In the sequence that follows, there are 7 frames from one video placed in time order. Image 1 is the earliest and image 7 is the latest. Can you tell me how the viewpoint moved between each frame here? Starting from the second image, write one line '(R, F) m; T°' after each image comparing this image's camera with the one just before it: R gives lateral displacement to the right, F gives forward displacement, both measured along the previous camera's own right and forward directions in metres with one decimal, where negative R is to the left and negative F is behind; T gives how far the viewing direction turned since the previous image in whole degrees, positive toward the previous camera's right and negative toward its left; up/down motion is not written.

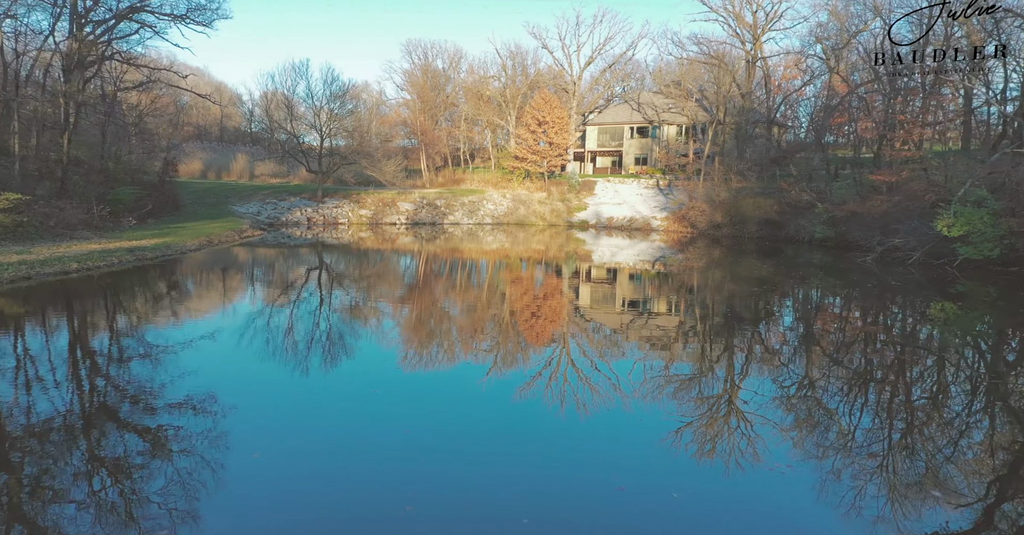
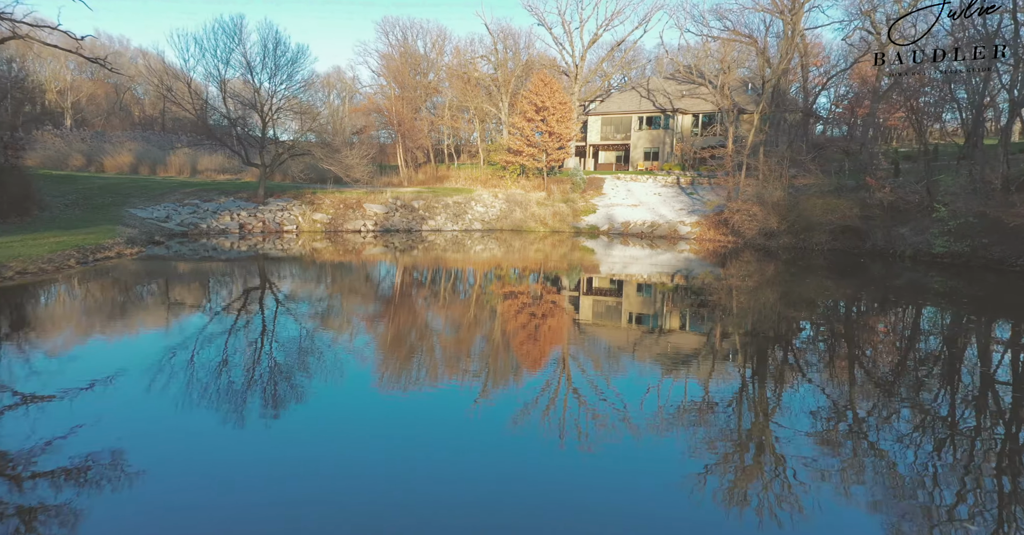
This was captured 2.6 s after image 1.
(-0.3, +4.5) m; +1°
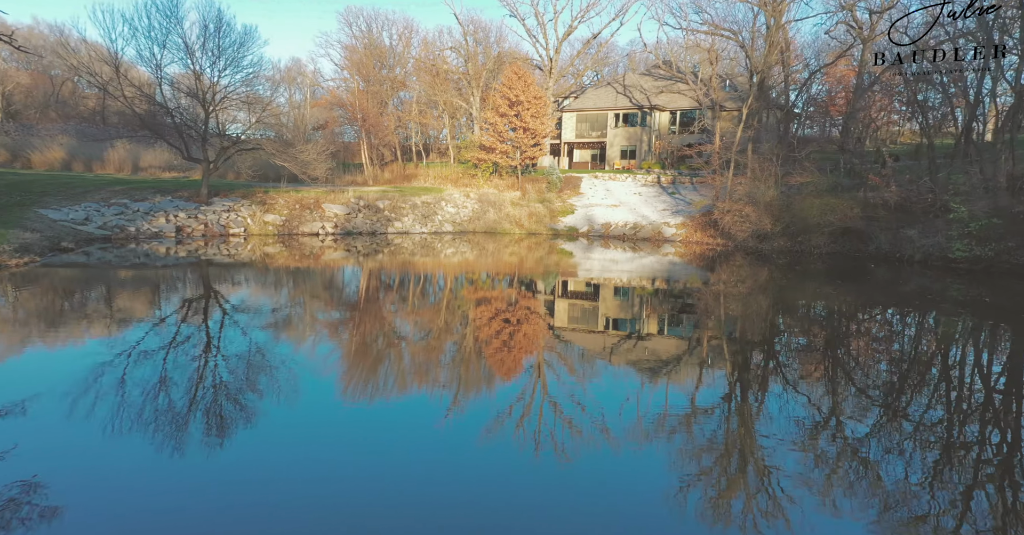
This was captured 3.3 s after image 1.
(-0.1, +1.4) m; +2°
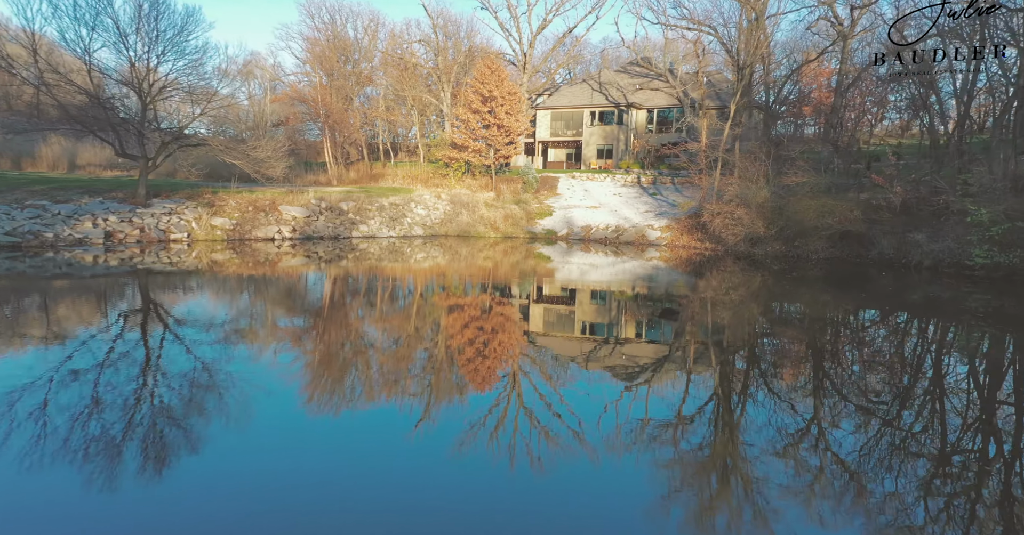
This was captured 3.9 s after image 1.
(-0.1, +1.2) m; +2°
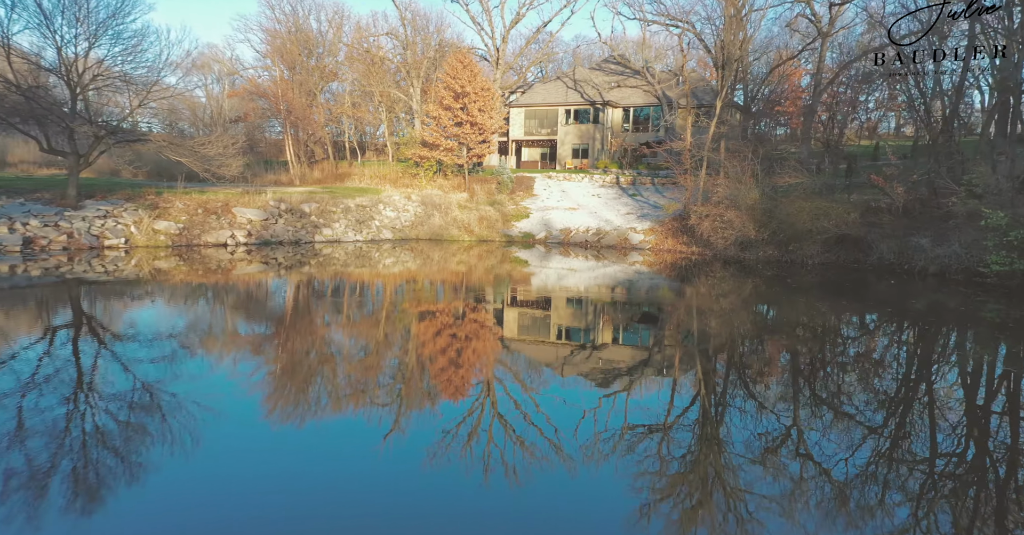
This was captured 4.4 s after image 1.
(-0.1, +1.0) m; +2°
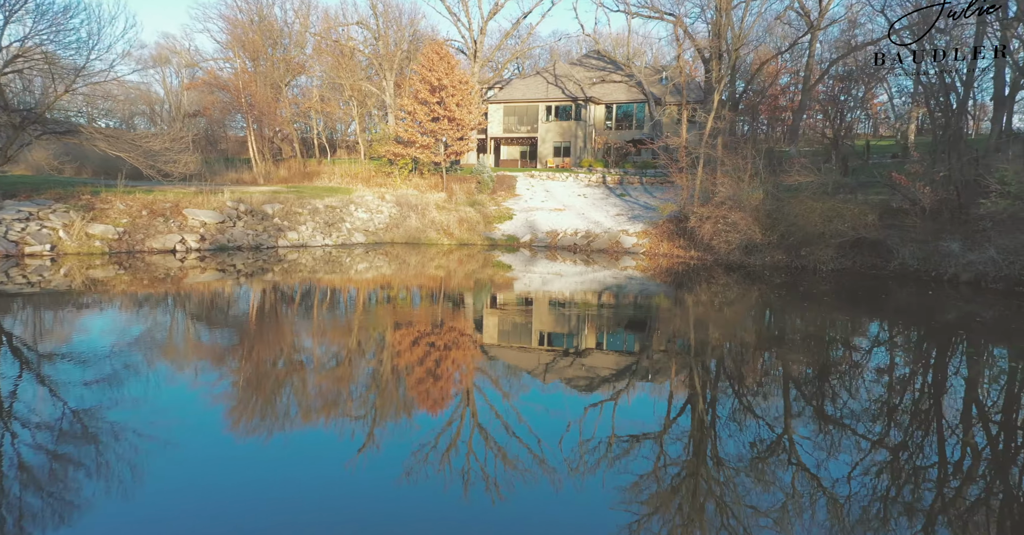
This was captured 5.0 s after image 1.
(-0.2, +1.2) m; +2°
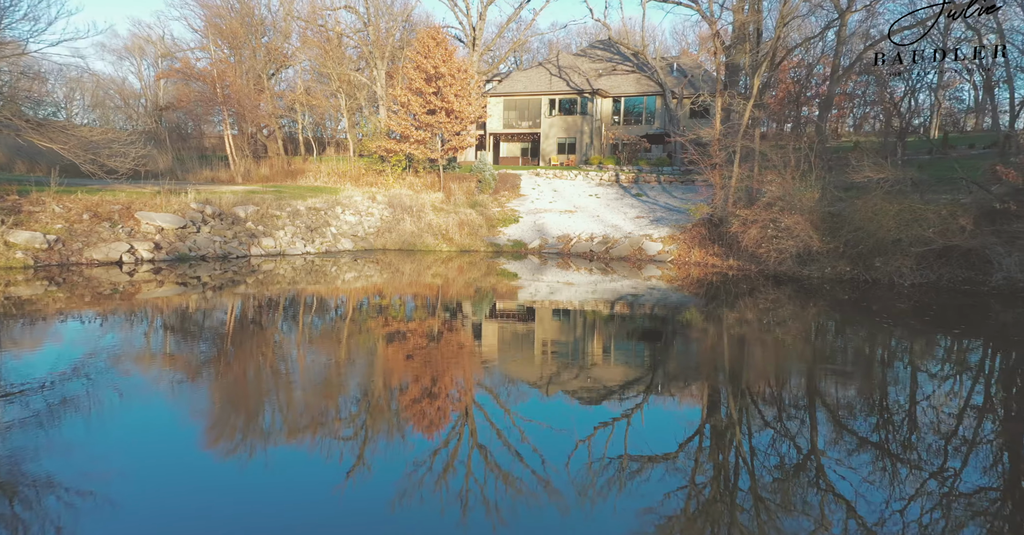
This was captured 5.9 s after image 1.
(-0.3, +1.8) m; +1°
